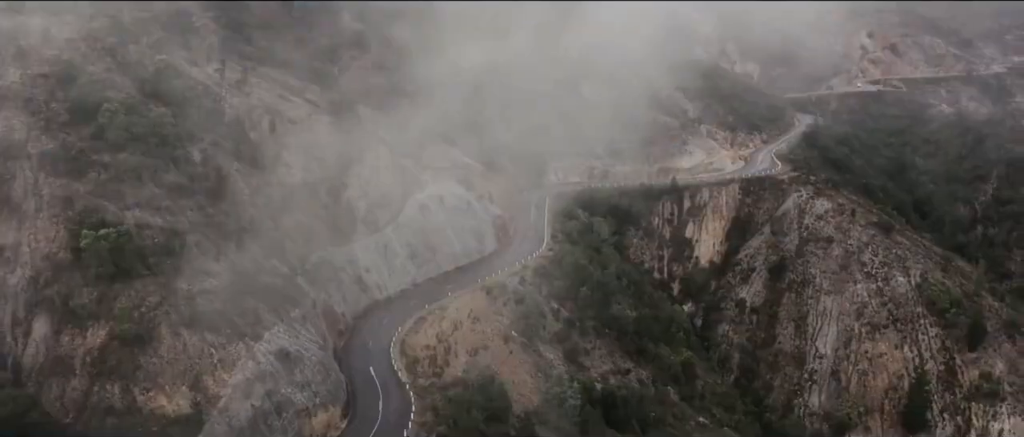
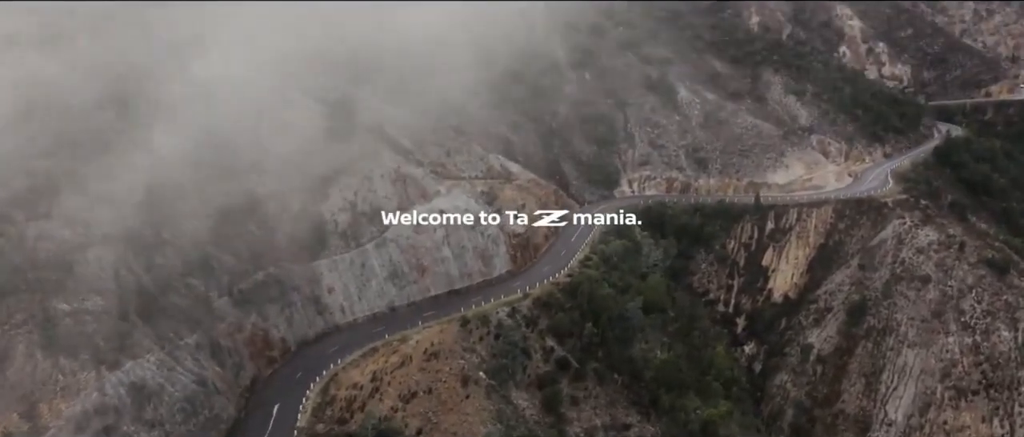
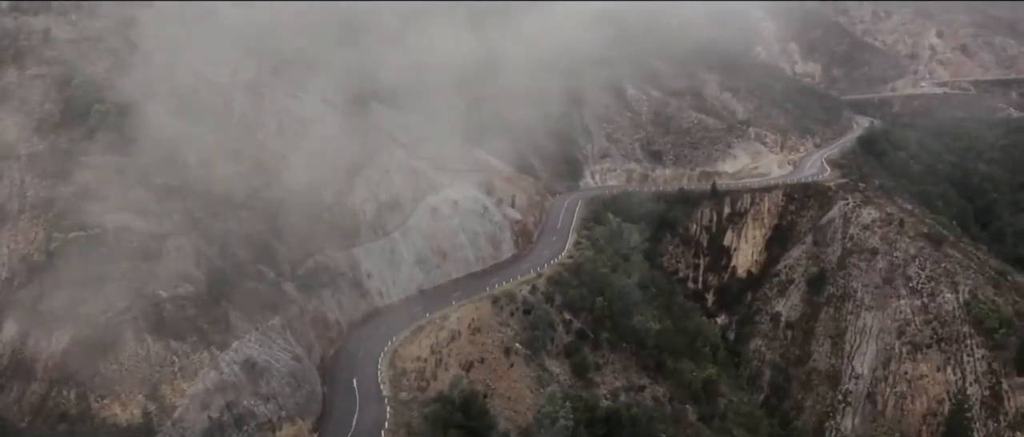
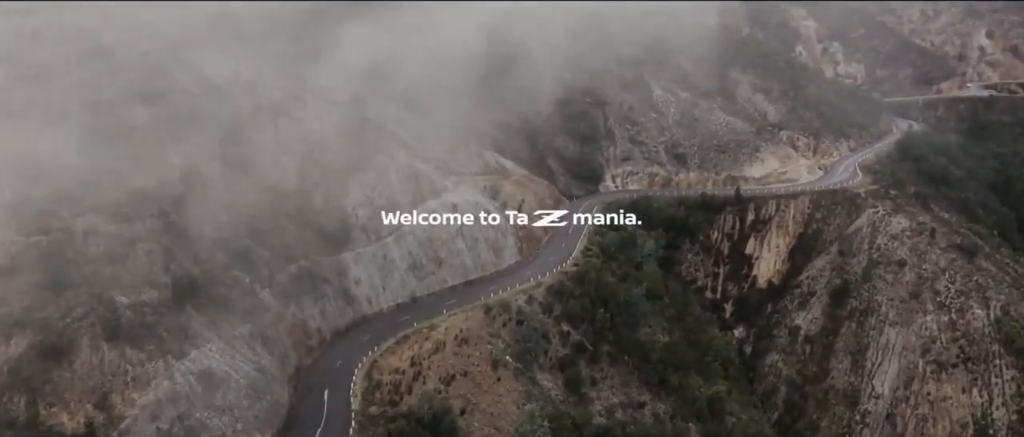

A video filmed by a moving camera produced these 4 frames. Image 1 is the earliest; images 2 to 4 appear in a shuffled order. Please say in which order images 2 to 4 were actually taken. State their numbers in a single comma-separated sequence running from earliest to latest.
3, 4, 2
